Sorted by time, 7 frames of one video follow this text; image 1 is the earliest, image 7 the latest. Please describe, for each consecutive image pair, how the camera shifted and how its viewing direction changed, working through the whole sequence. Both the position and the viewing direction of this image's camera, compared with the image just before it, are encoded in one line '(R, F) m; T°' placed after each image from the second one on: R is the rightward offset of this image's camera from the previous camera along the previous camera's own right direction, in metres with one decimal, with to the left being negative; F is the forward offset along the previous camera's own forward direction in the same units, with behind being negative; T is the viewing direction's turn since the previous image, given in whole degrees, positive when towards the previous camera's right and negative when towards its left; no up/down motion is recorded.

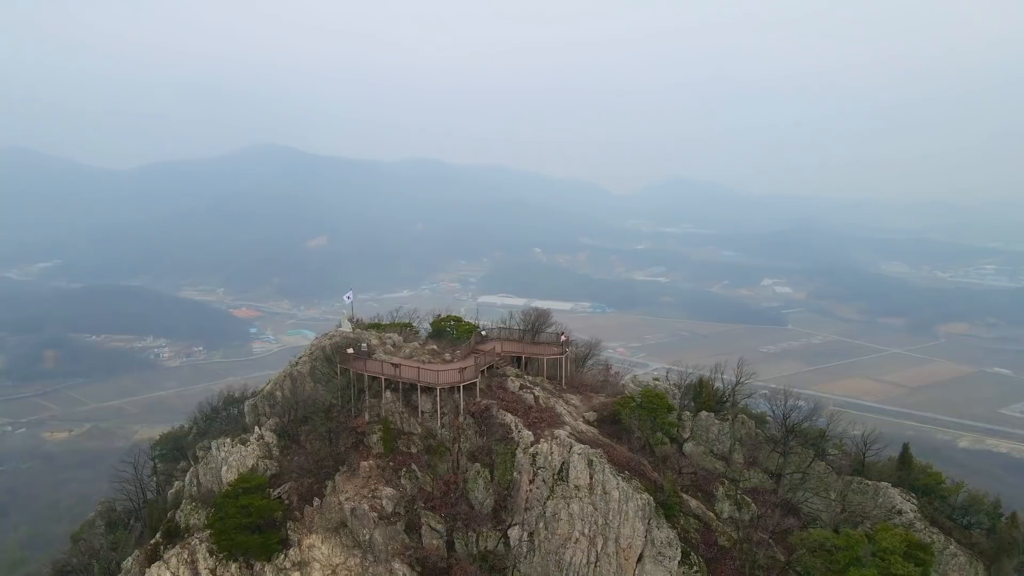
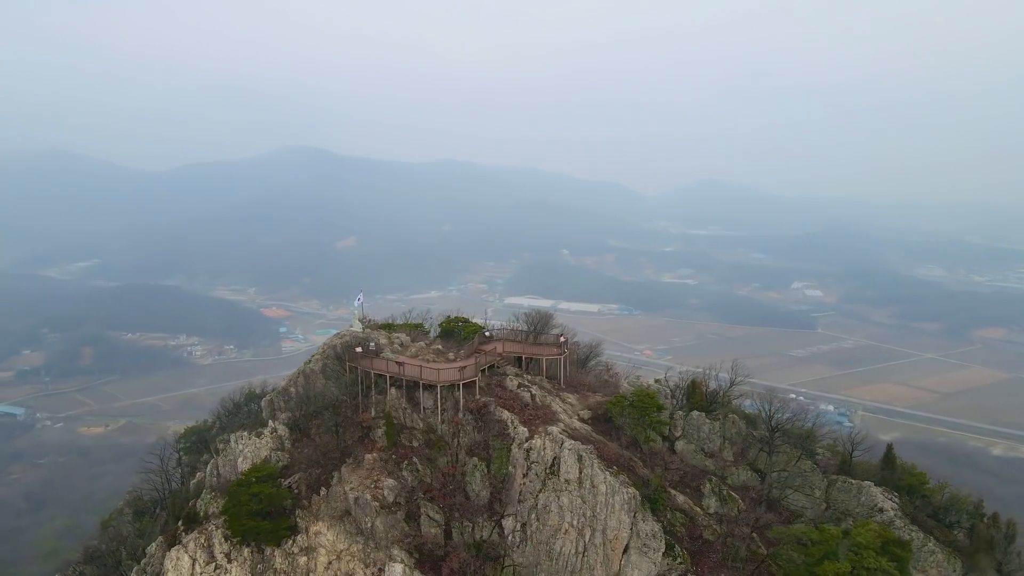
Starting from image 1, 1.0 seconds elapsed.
(+0.6, -0.6) m; -2°
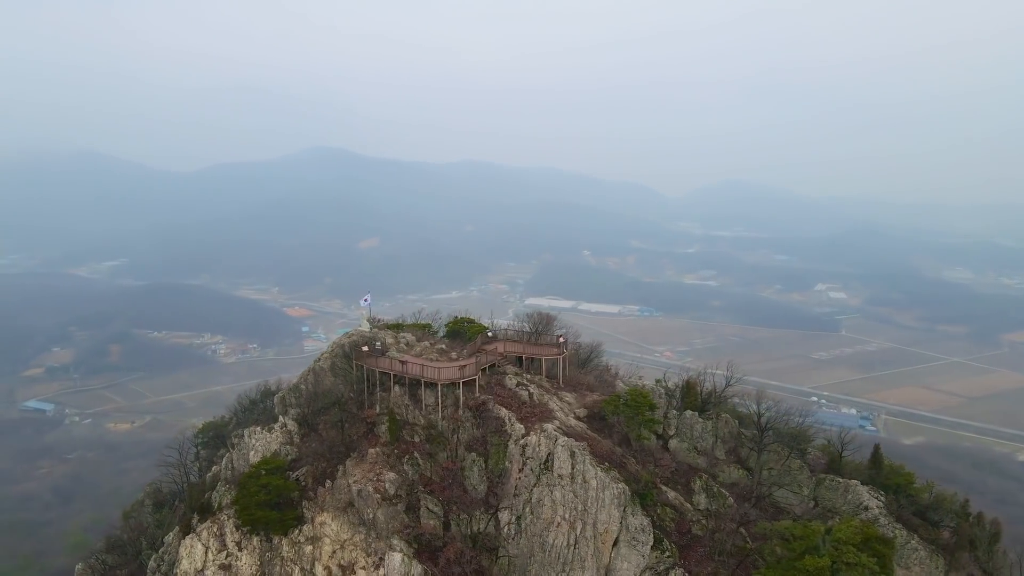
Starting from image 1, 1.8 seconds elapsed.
(+0.5, -0.4) m; -2°
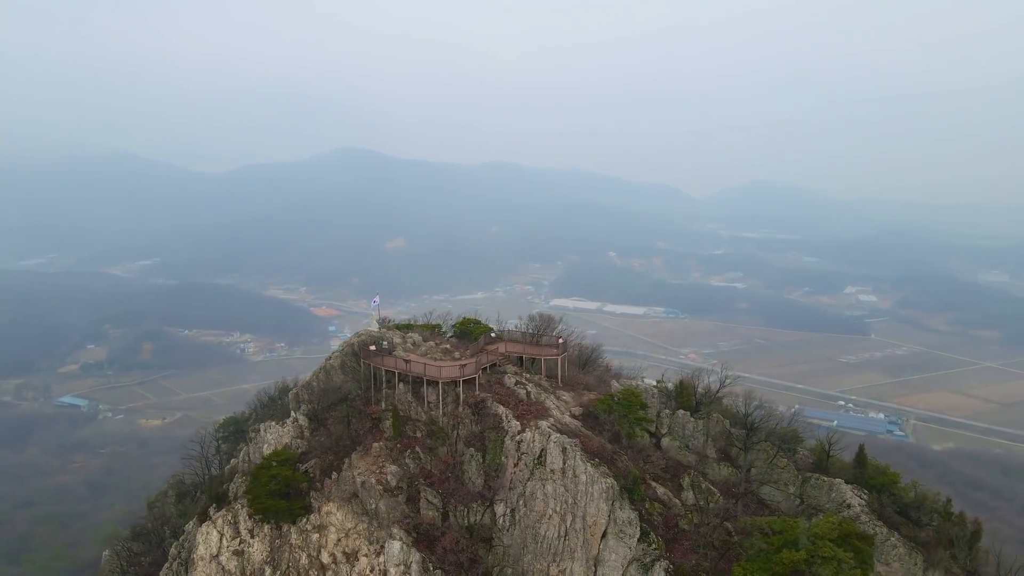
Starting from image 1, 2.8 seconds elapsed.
(+0.6, -0.5) m; -2°
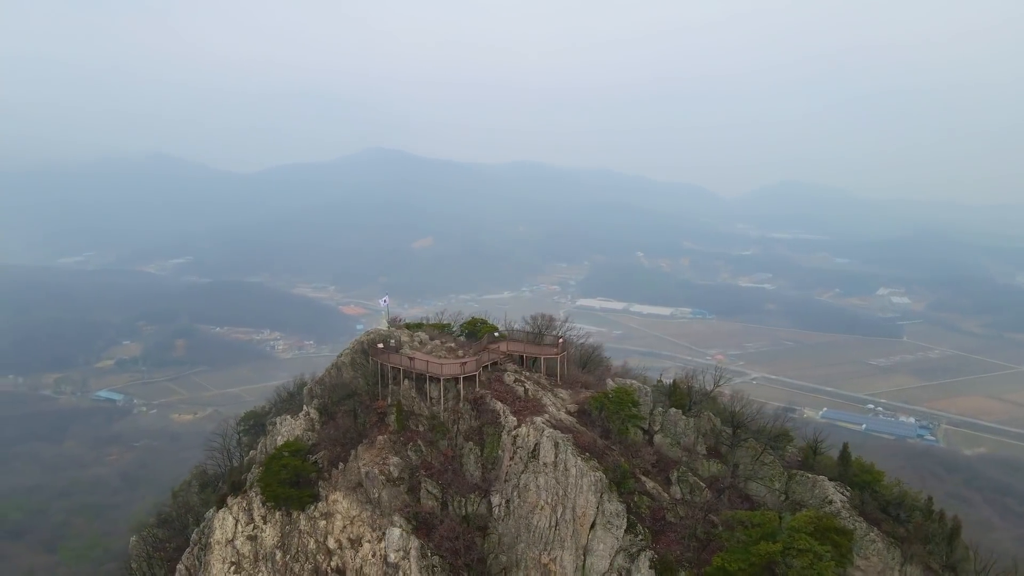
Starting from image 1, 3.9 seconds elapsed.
(+0.6, -0.6) m; -2°
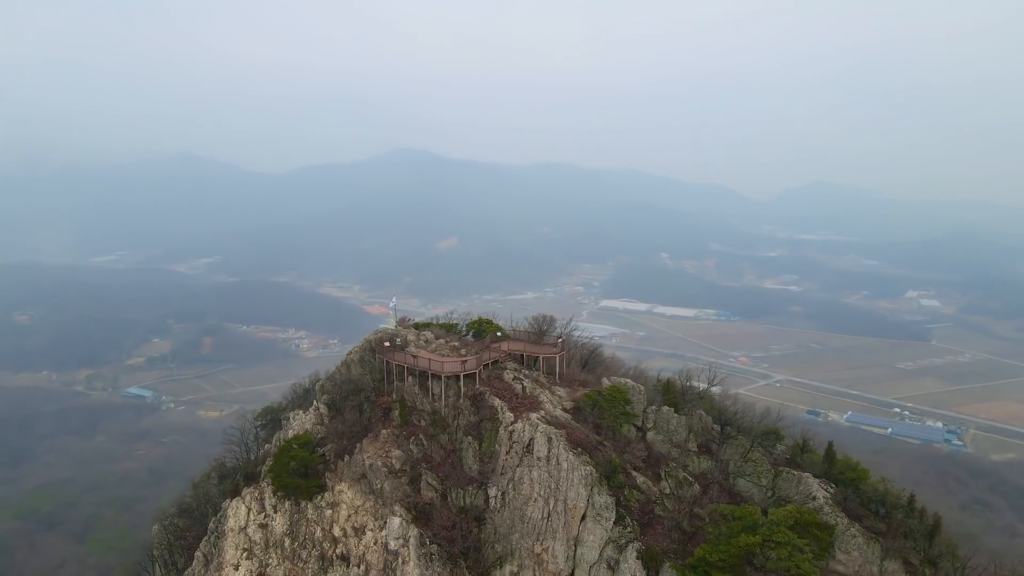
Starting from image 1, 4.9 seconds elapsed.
(+0.5, -0.5) m; -2°
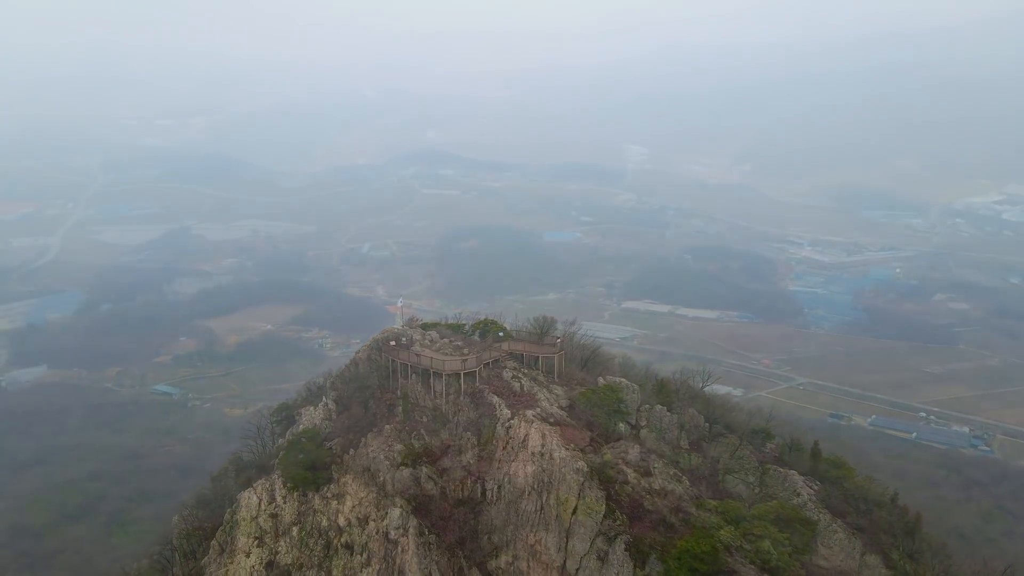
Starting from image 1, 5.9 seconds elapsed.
(+0.5, -0.5) m; -2°
